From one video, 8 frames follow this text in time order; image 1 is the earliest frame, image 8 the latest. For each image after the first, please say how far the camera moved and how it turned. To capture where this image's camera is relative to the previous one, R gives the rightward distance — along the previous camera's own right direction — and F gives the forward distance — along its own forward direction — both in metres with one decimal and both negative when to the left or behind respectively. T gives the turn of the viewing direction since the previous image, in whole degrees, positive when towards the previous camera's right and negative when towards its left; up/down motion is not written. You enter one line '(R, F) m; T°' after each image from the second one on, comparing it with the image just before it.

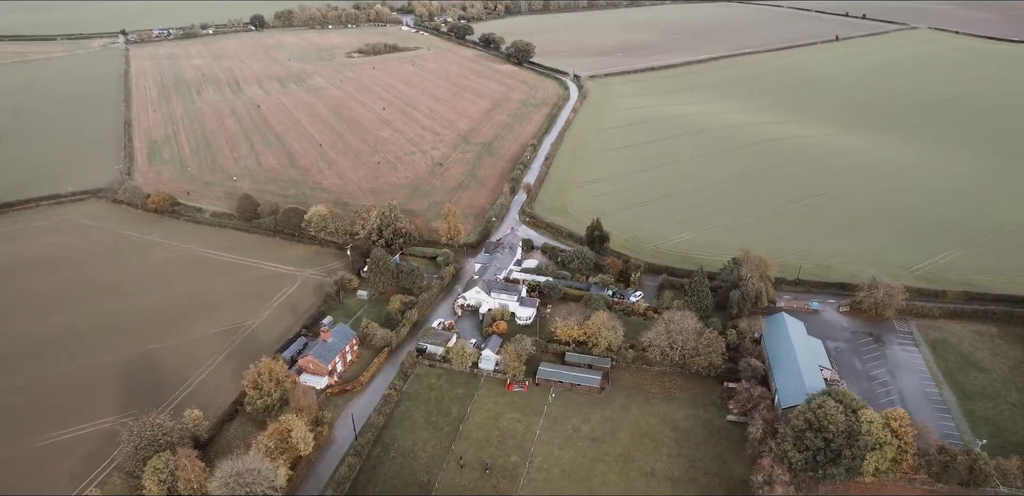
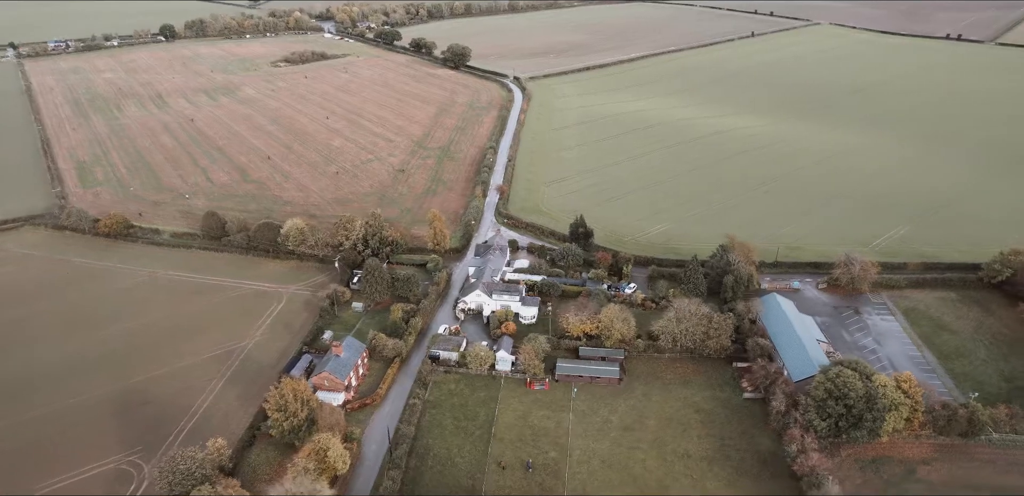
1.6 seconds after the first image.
(-4.8, +0.1) m; +7°
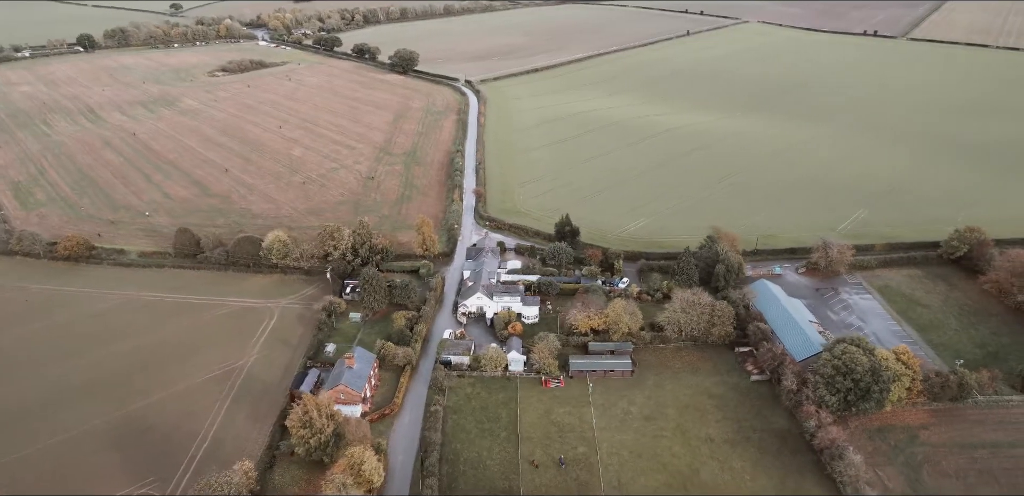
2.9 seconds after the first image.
(-4.0, 0.0) m; +6°
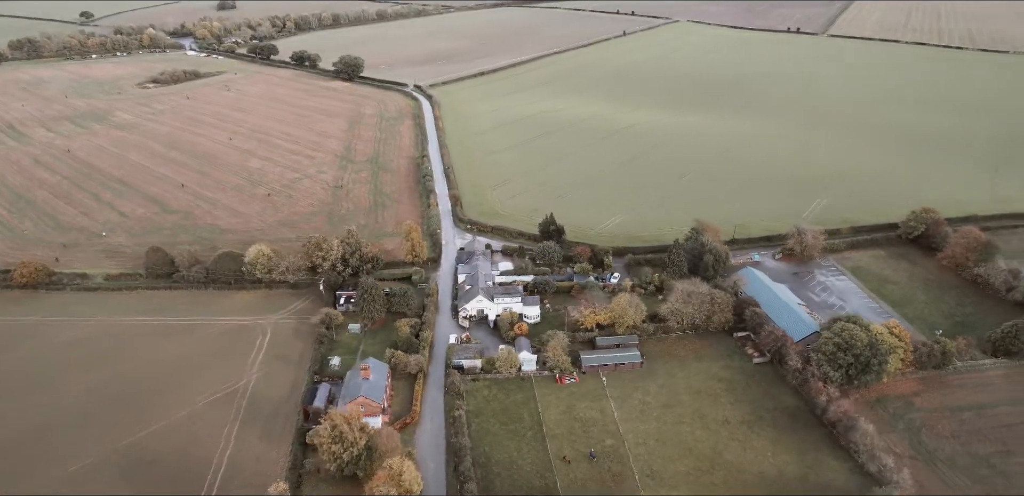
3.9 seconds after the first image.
(-4.1, 0.0) m; +6°
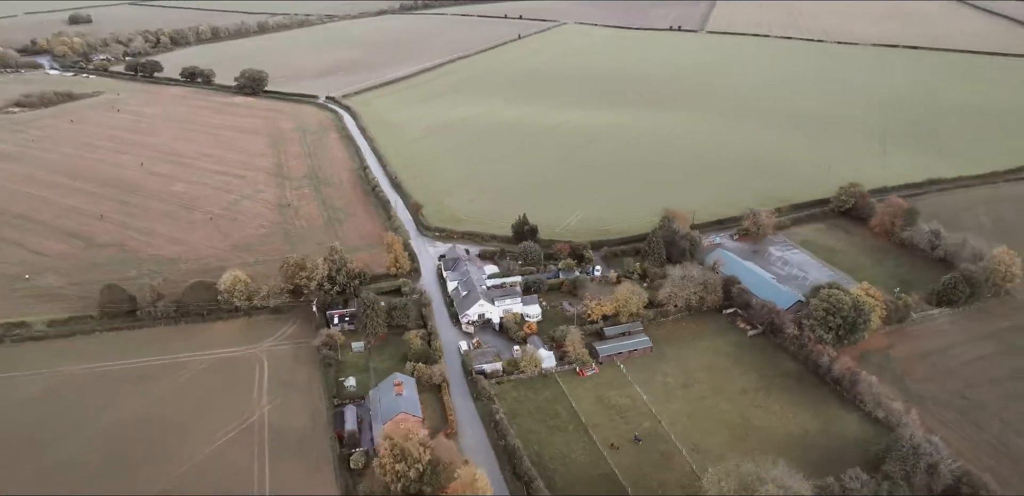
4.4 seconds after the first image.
(-6.9, +0.2) m; +10°
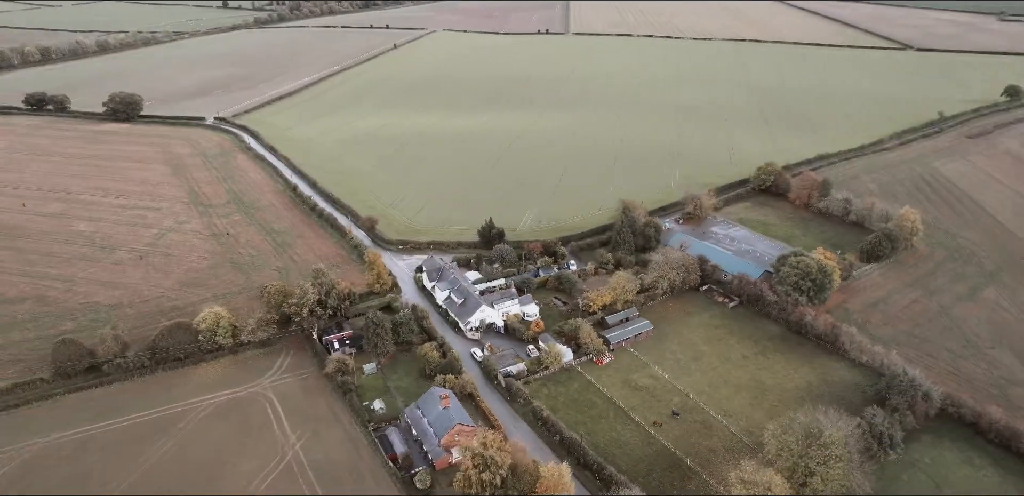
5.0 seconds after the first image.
(-8.2, +0.4) m; +12°
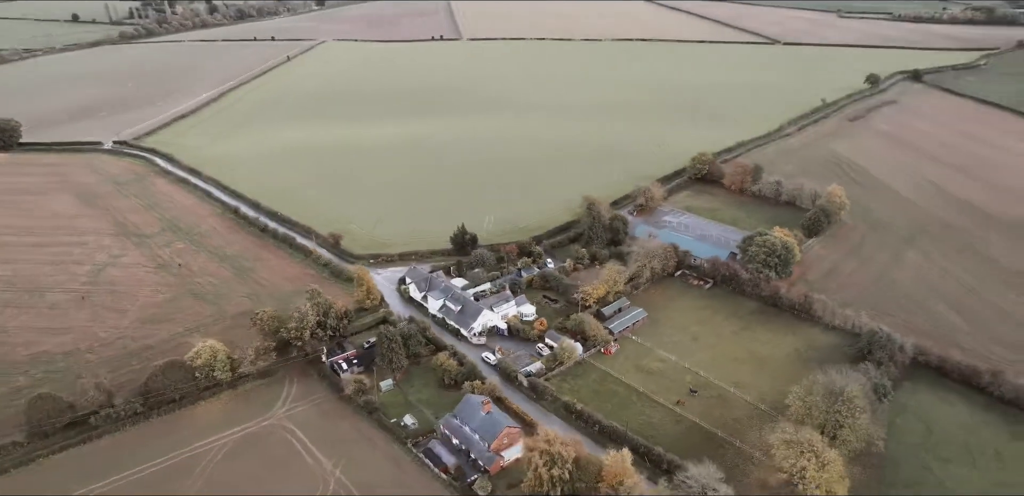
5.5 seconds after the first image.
(-6.8, +0.2) m; +10°
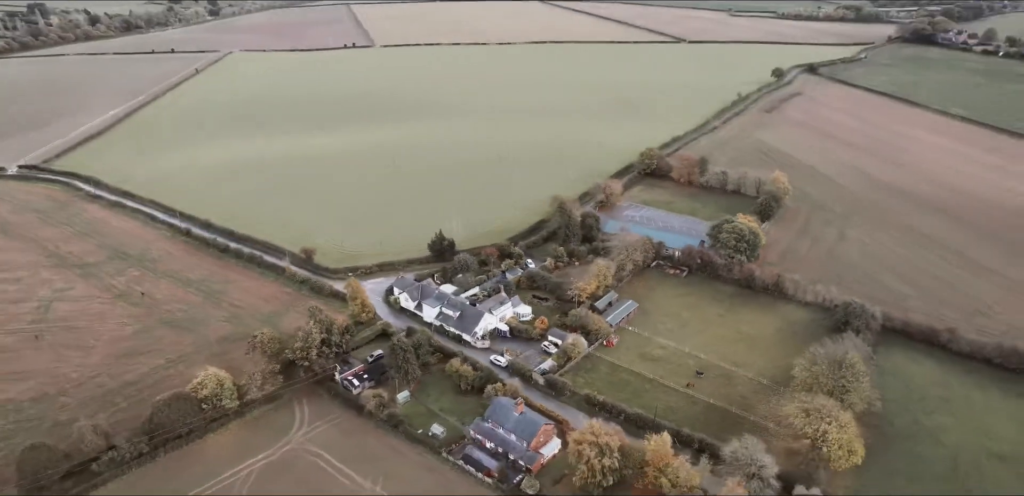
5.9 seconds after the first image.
(-5.5, 0.0) m; +8°
